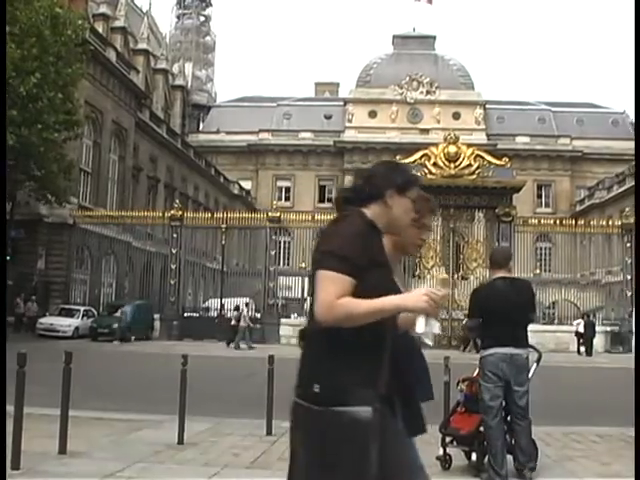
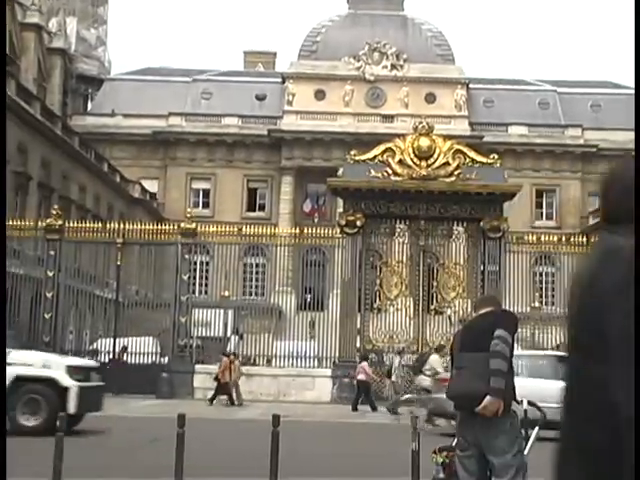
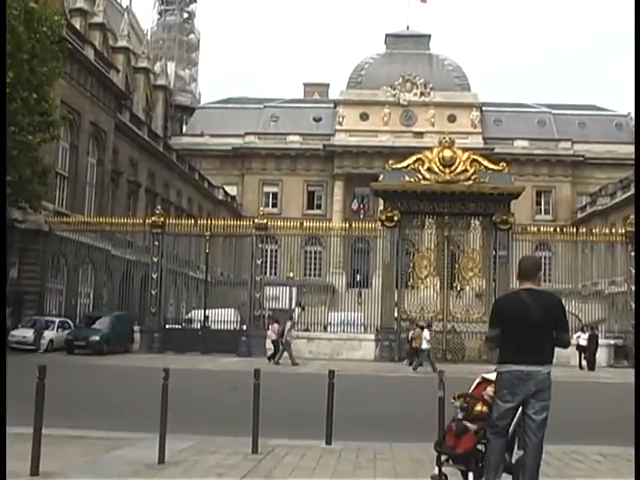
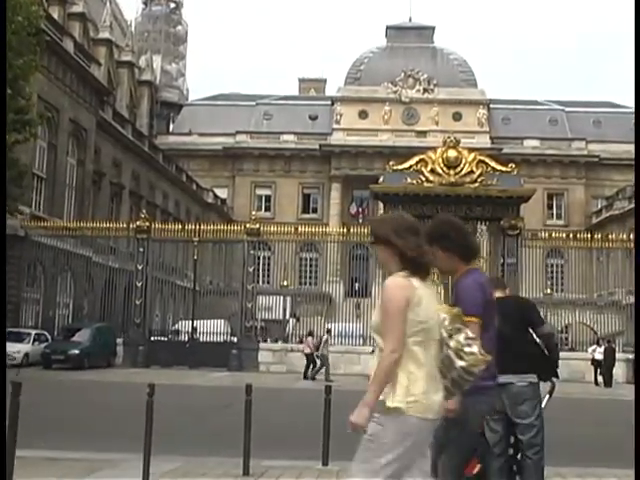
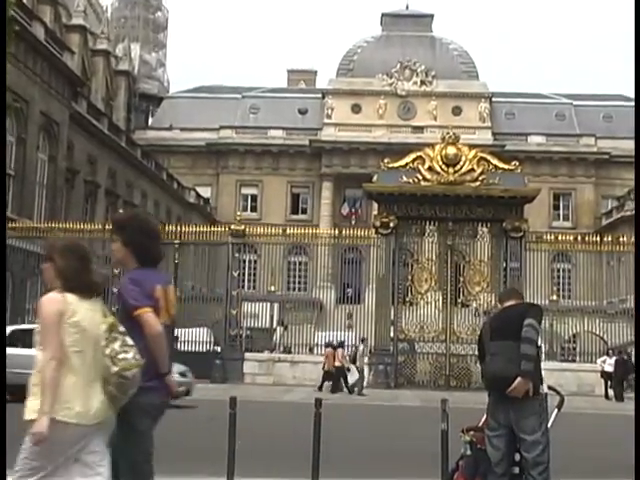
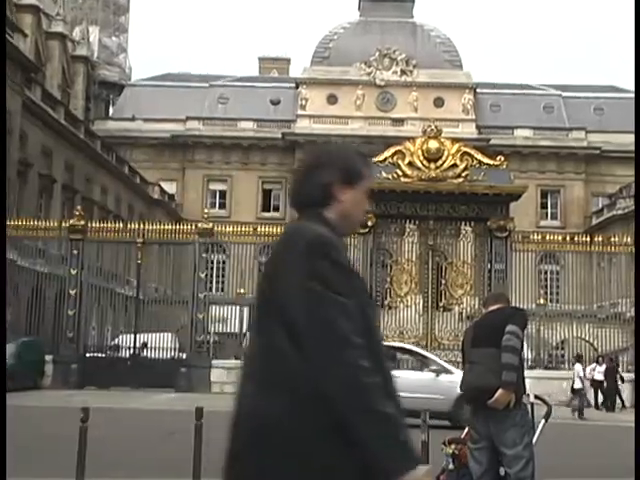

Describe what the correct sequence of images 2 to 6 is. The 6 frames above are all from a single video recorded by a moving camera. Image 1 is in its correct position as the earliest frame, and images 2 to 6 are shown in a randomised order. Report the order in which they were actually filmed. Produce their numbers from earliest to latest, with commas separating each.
3, 4, 5, 6, 2
